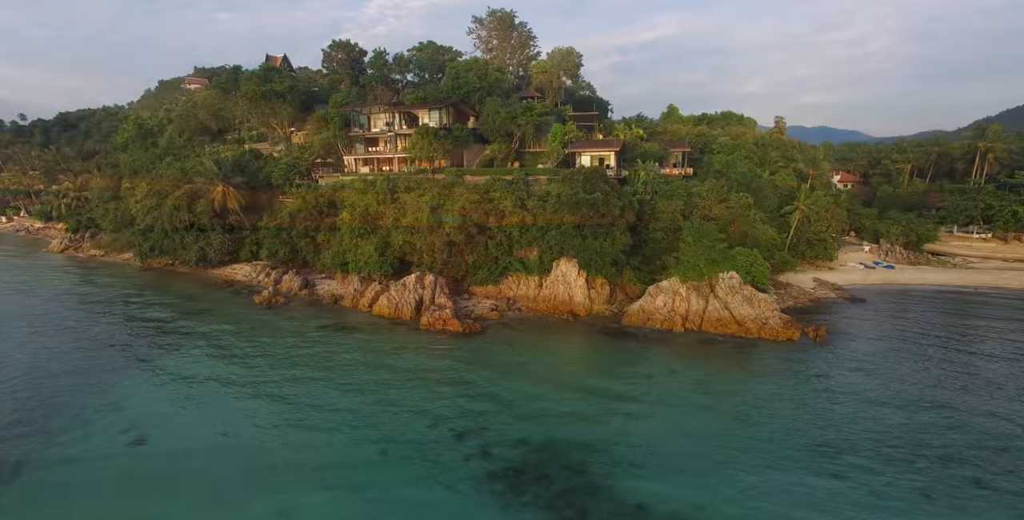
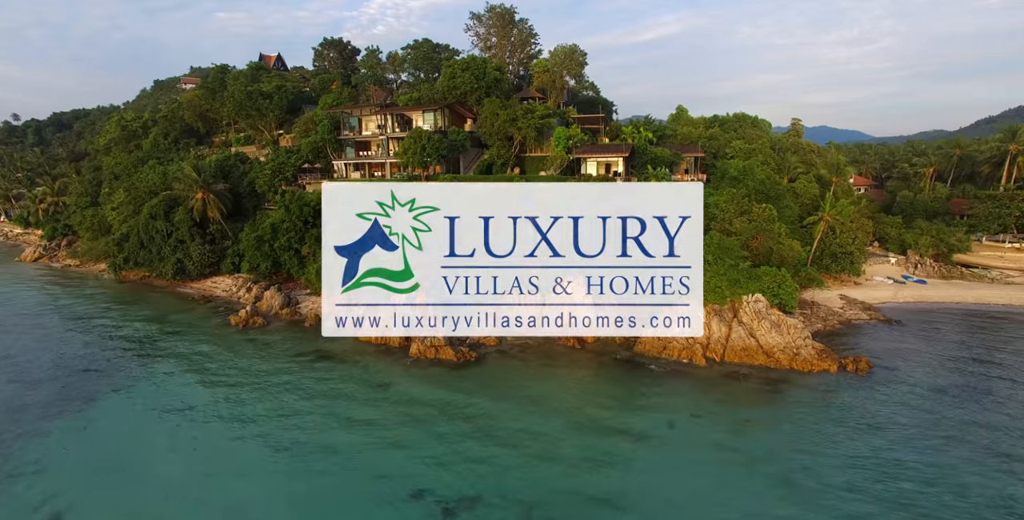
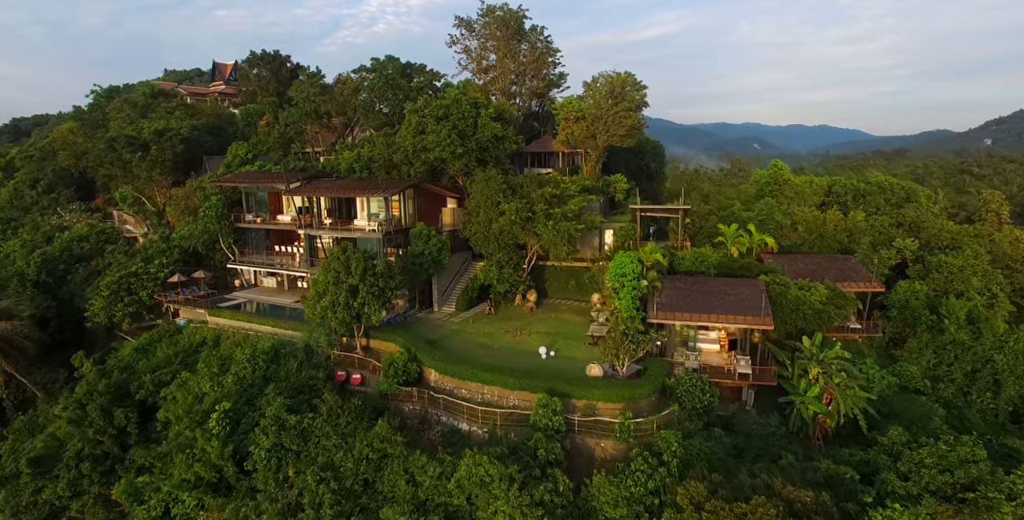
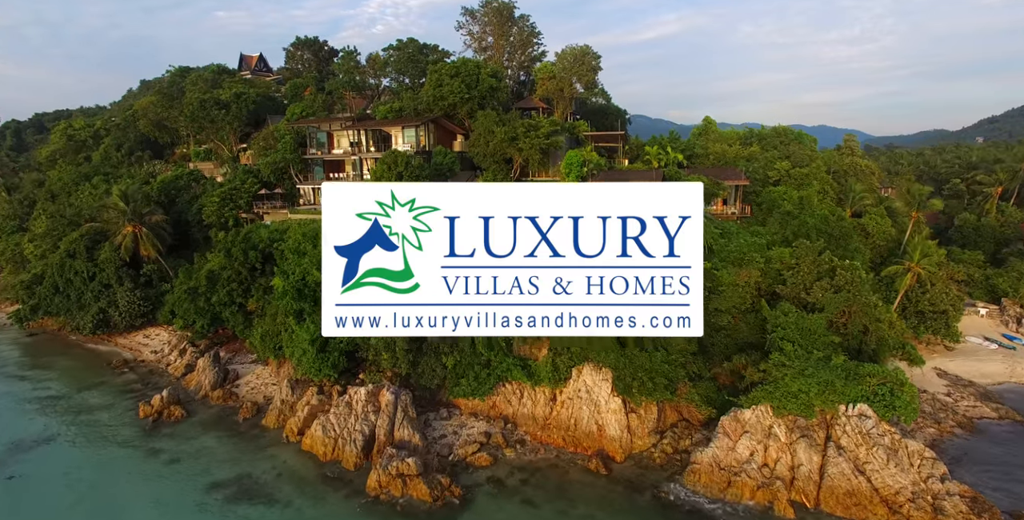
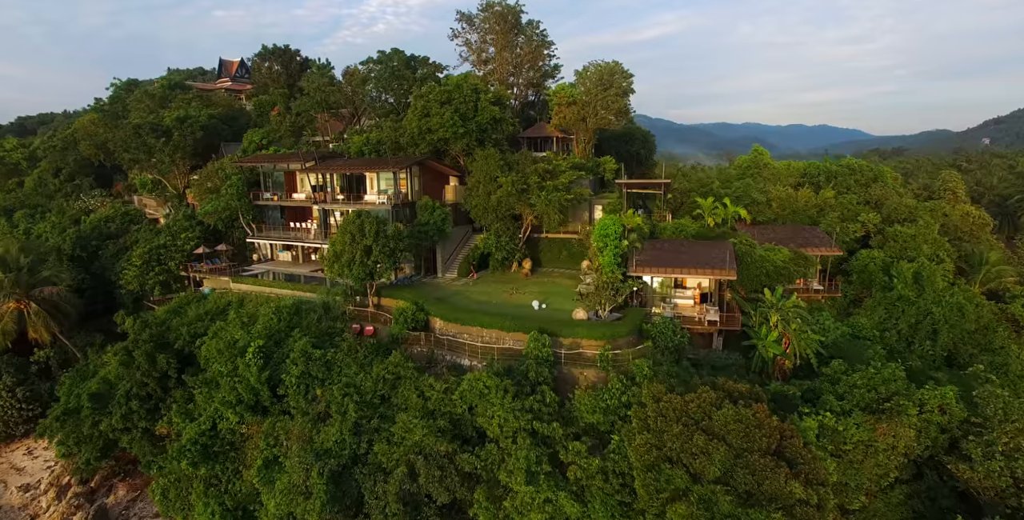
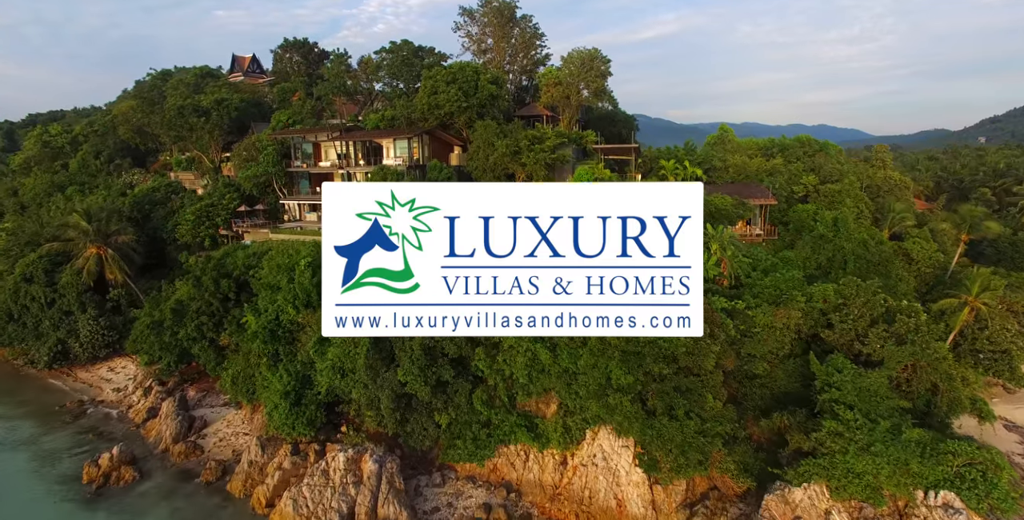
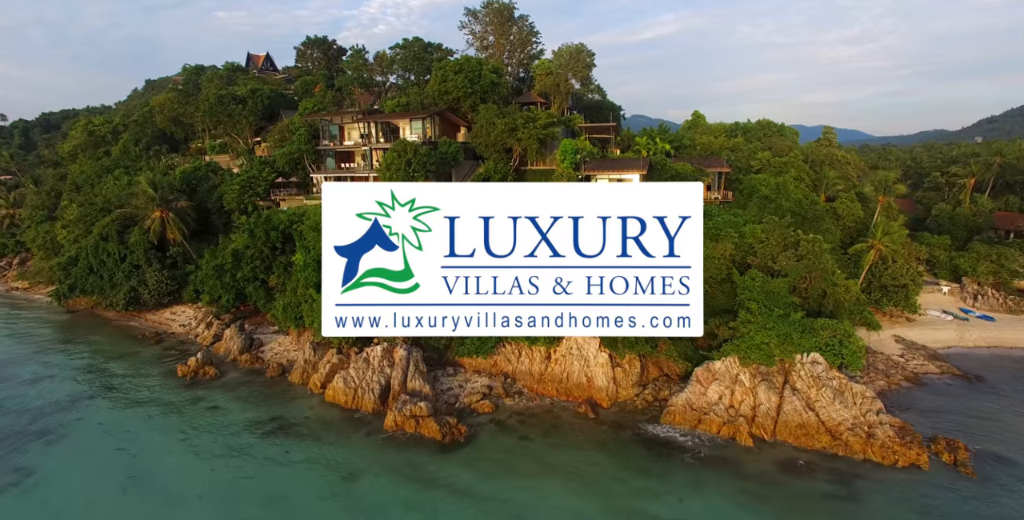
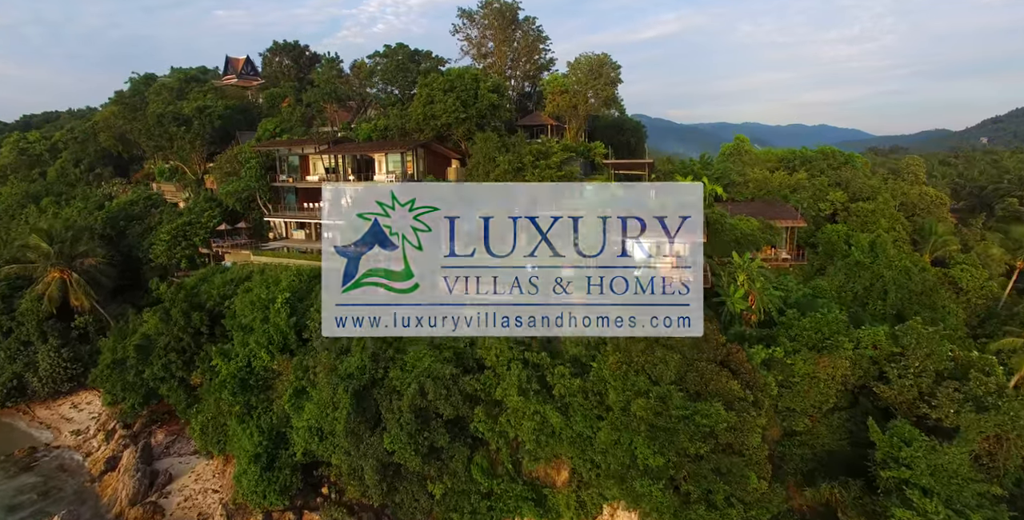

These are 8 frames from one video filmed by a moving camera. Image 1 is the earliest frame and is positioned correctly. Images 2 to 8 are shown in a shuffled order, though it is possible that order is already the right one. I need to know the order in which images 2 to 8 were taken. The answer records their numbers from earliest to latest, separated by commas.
2, 7, 4, 6, 8, 5, 3
